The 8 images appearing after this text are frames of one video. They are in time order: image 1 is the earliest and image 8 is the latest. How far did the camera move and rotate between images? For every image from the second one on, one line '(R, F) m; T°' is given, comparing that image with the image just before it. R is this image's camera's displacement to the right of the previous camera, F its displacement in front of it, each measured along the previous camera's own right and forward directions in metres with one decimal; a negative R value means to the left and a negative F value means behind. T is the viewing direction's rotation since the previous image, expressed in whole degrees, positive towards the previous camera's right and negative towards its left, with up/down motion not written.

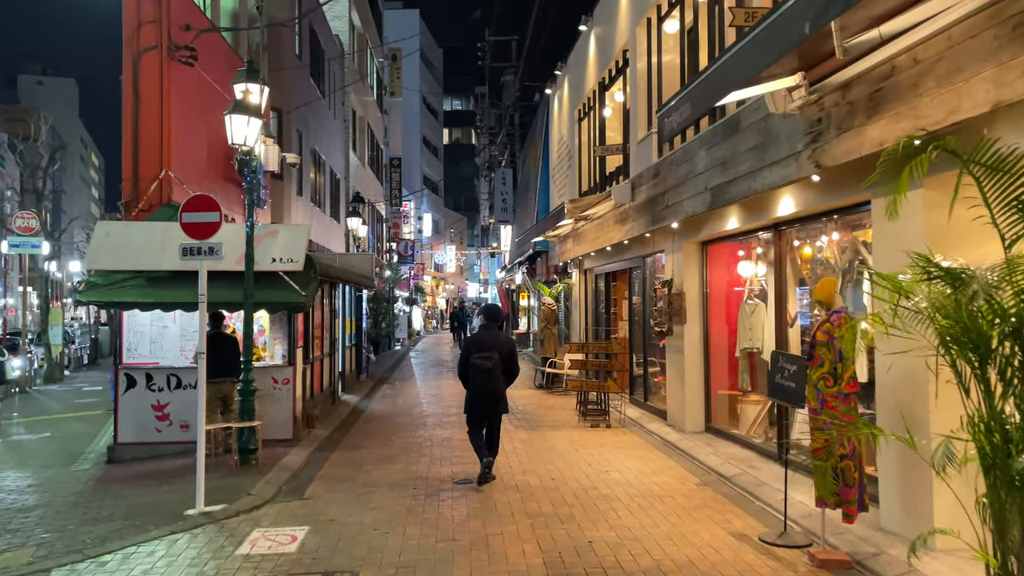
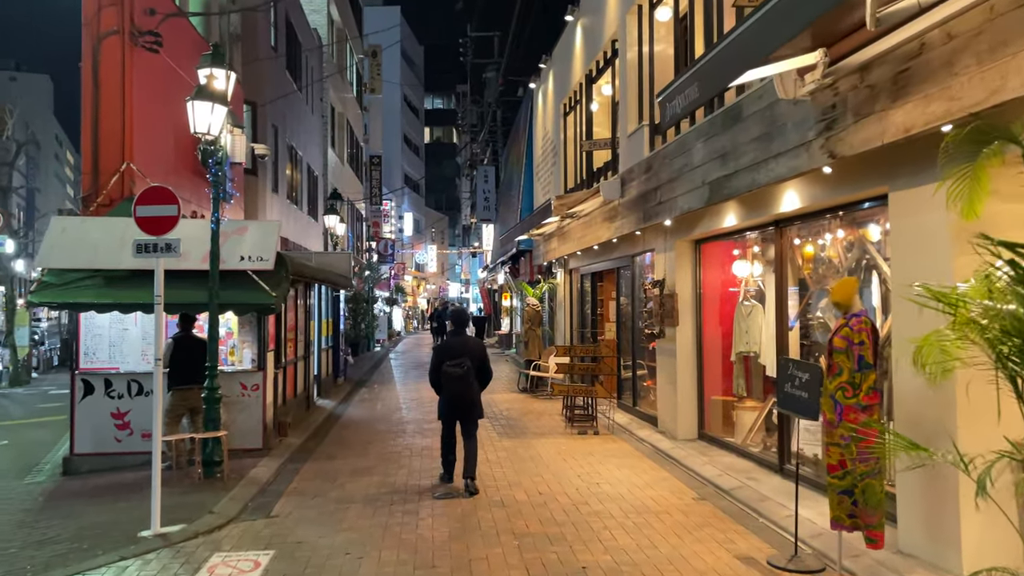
(0.0, +0.5) m; +1°
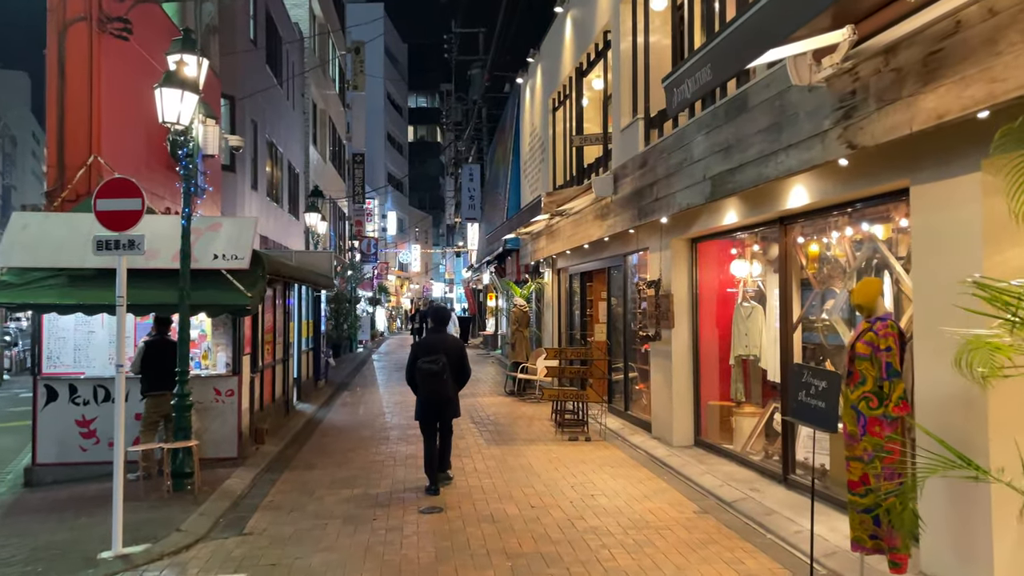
(-0.1, +0.4) m; +1°
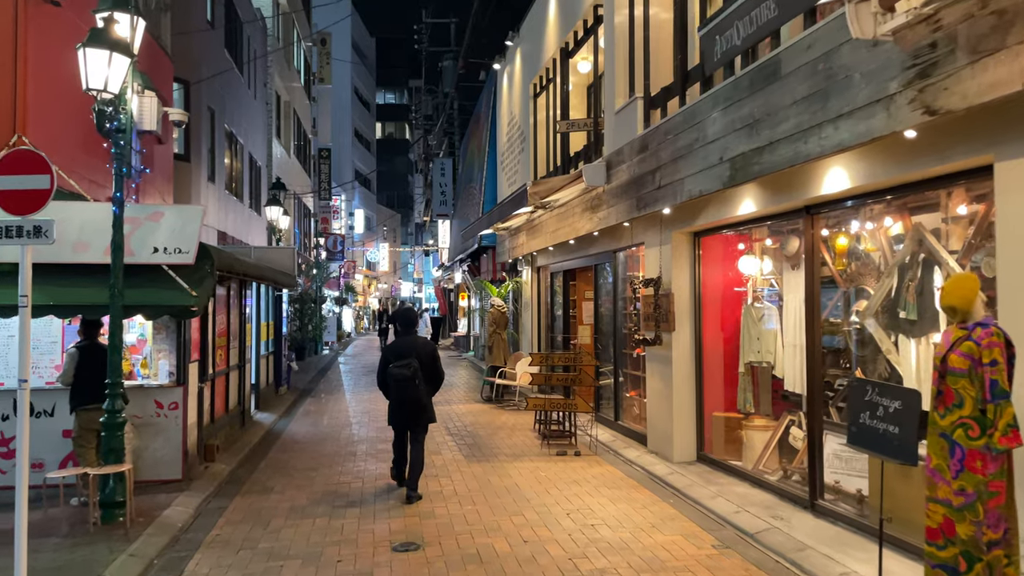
(-0.2, +1.0) m; +2°
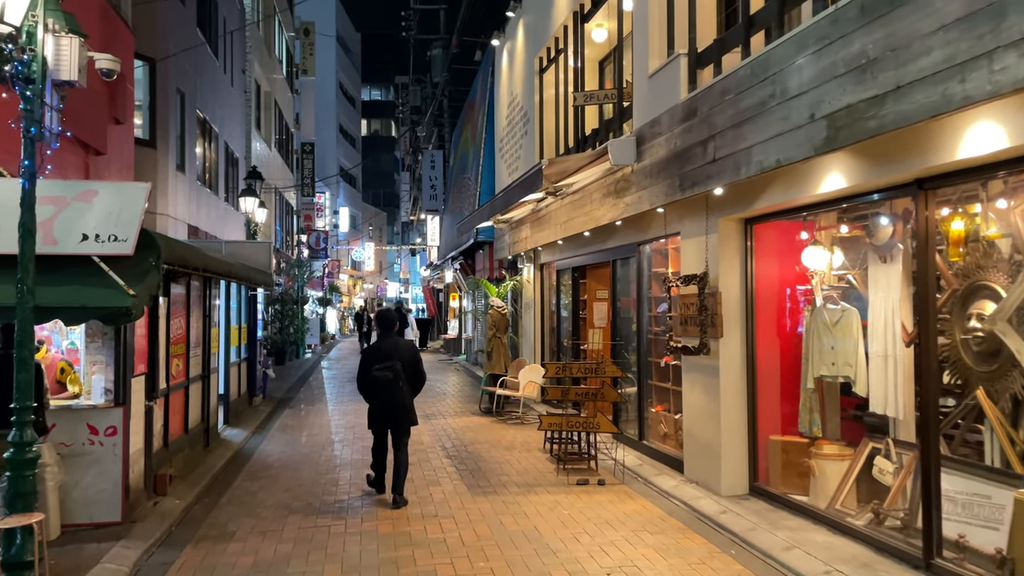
(-0.3, +1.4) m; +1°
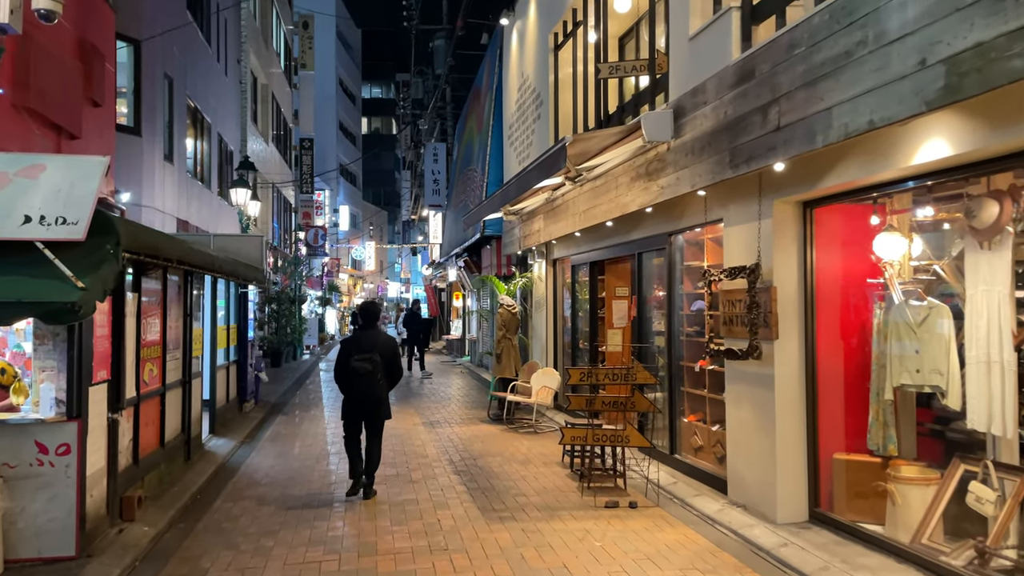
(-0.2, +0.9) m; 0°
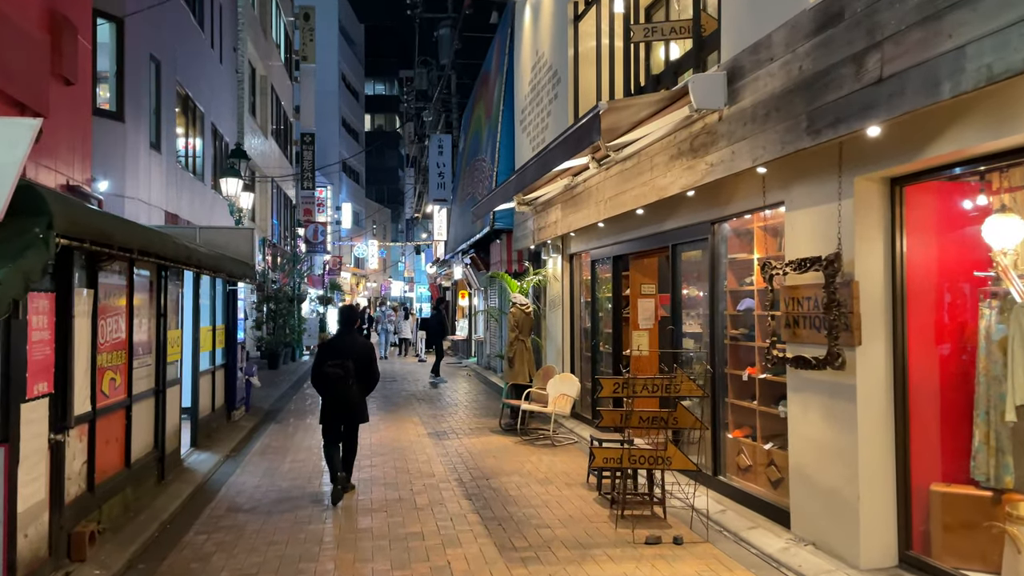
(-0.1, +1.0) m; 0°
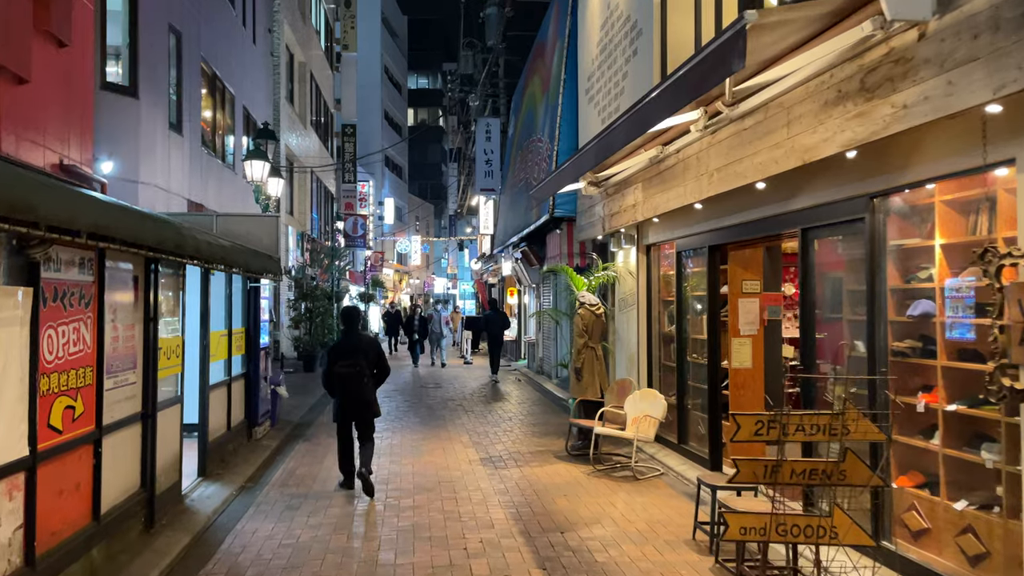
(-0.3, +1.7) m; -3°
